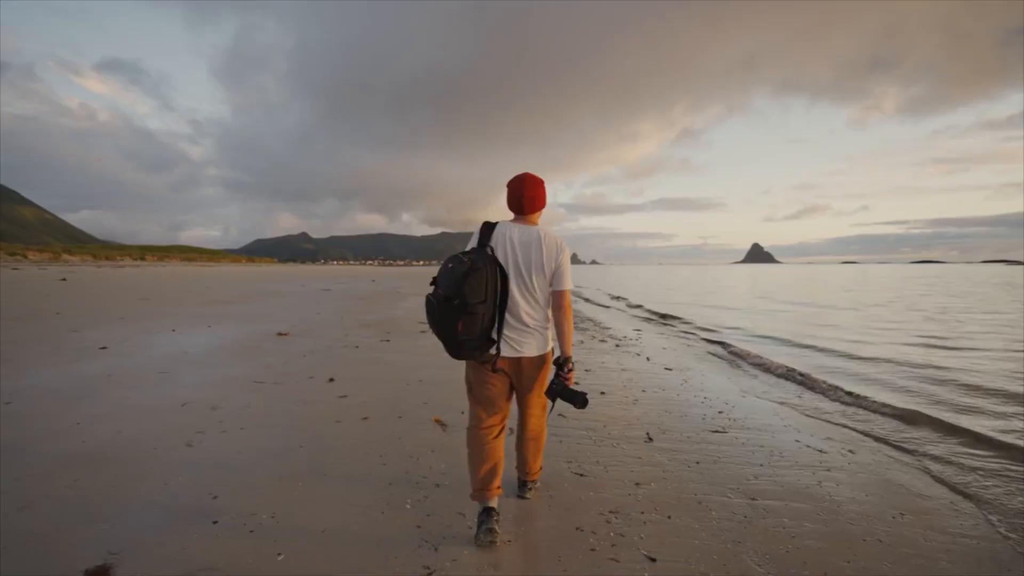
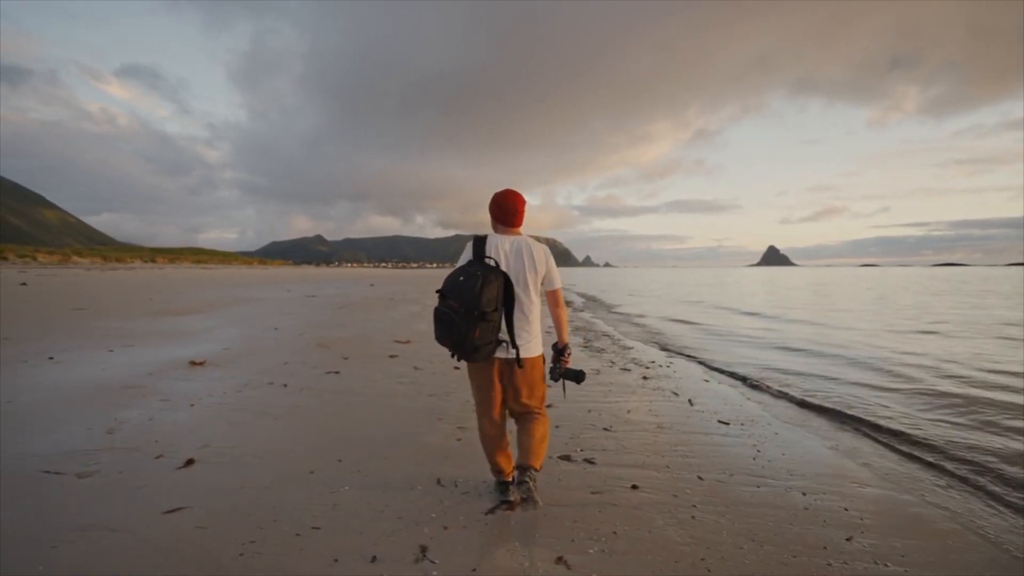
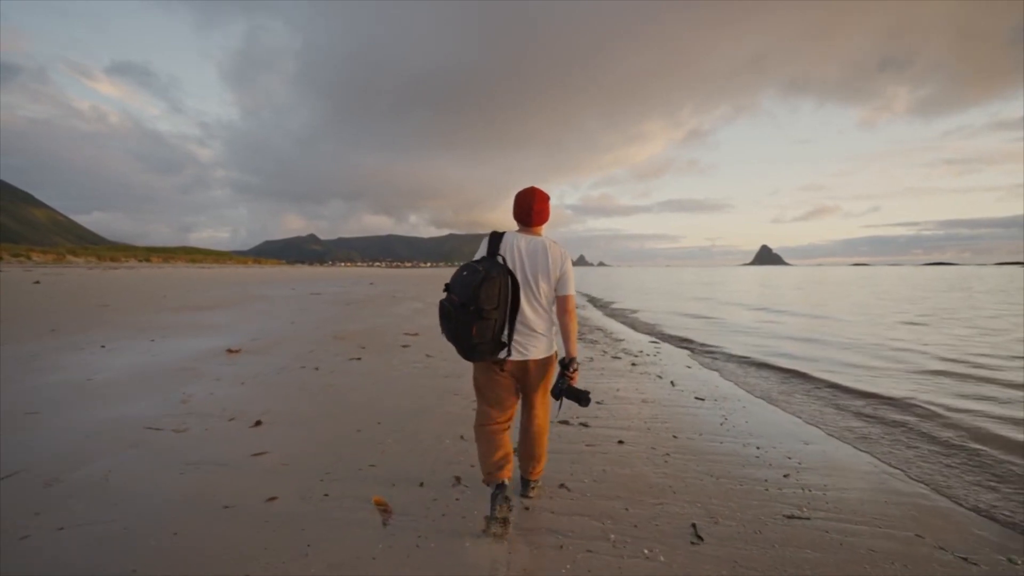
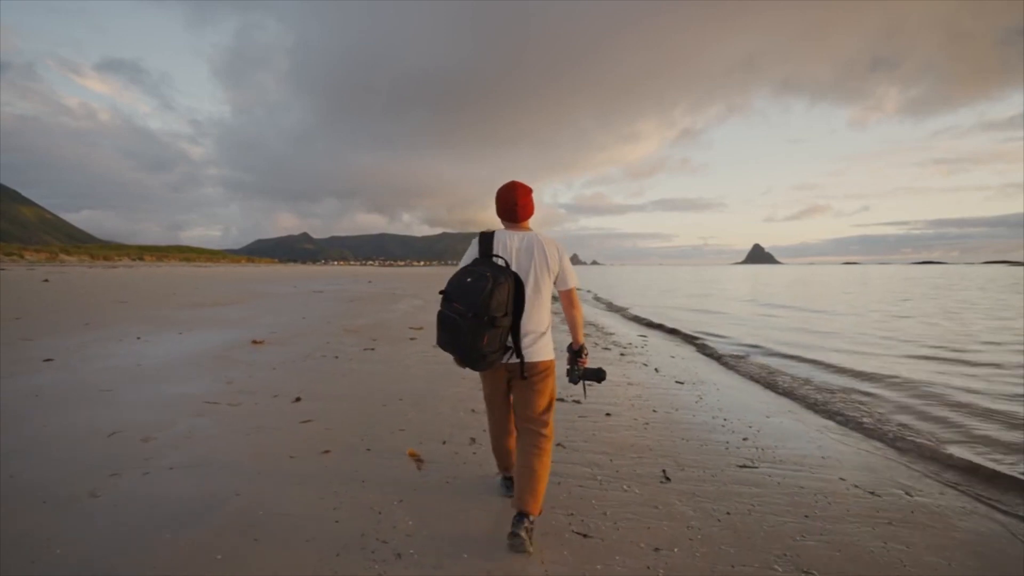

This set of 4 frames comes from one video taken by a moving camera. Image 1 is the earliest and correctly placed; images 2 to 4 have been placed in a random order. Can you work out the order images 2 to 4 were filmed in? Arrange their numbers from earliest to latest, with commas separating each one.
4, 3, 2
